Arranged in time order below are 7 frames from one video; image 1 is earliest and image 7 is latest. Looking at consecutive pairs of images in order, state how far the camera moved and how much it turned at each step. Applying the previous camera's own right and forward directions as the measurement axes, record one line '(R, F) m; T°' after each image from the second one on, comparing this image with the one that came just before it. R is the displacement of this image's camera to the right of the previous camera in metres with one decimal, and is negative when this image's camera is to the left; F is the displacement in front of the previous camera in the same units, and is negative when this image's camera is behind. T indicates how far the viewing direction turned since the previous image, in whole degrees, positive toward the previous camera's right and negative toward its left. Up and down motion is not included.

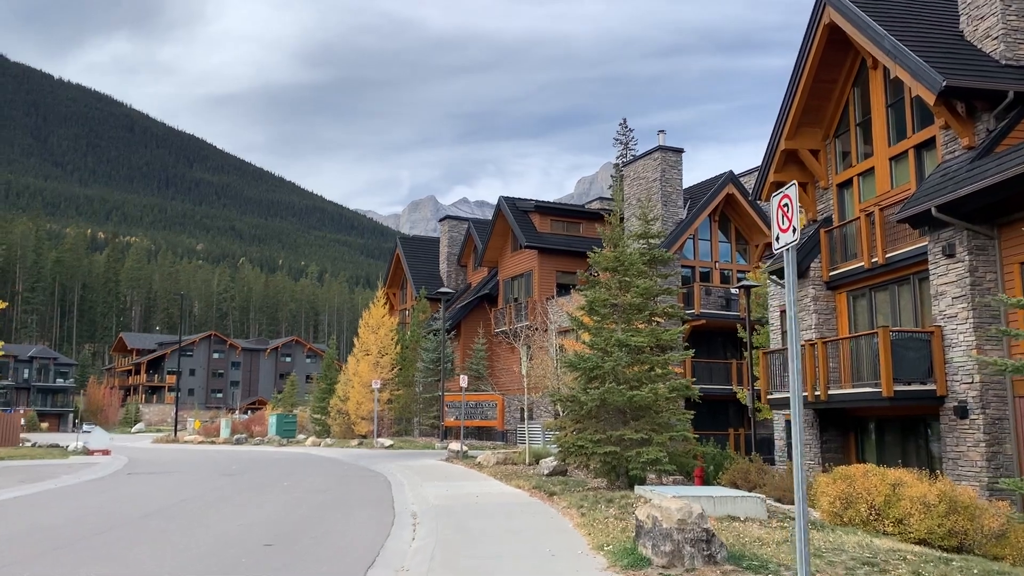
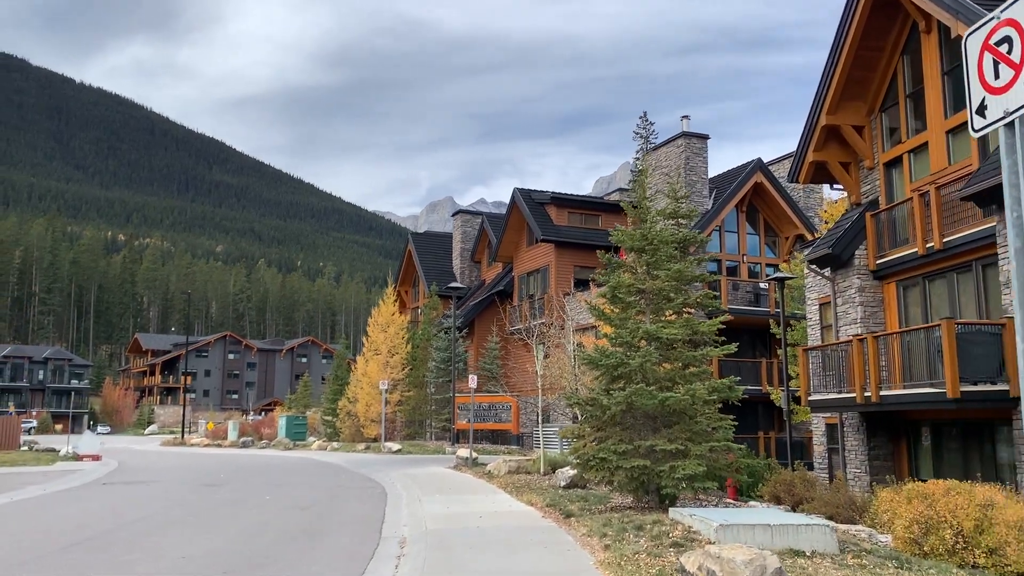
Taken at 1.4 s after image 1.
(+0.1, +1.9) m; -1°
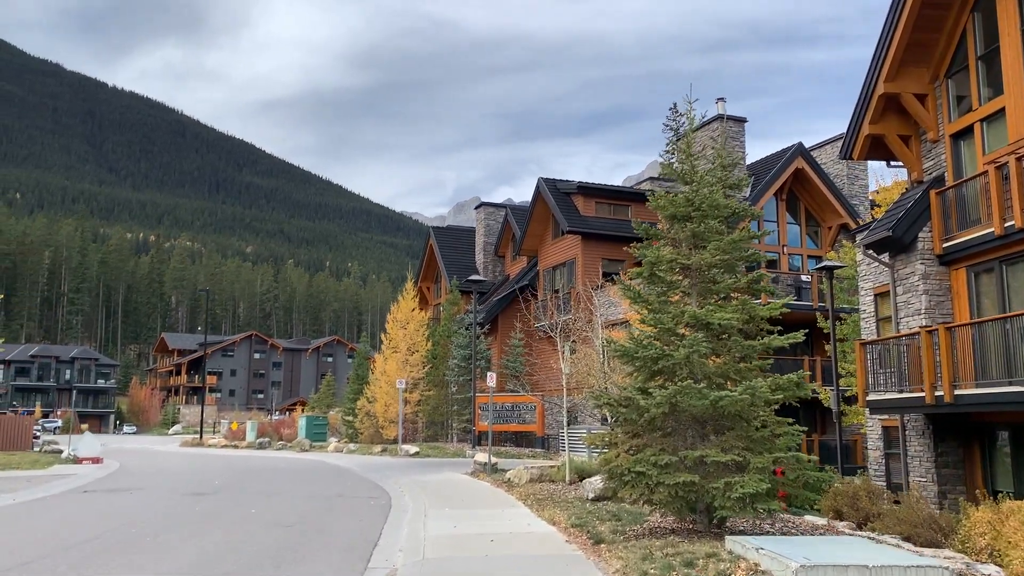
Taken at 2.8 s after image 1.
(+0.1, +1.8) m; -2°
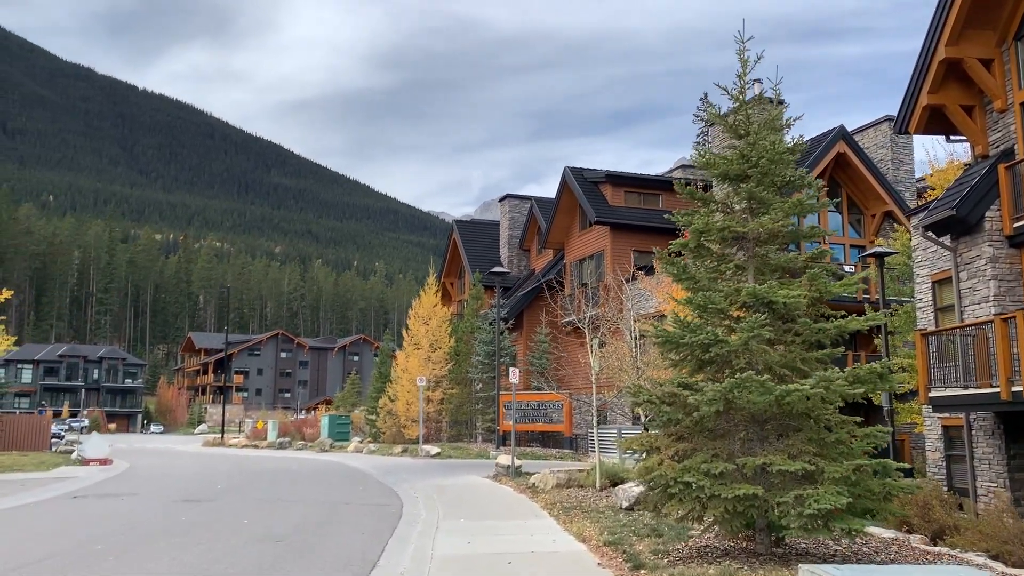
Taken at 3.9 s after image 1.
(+0.1, +1.4) m; -2°
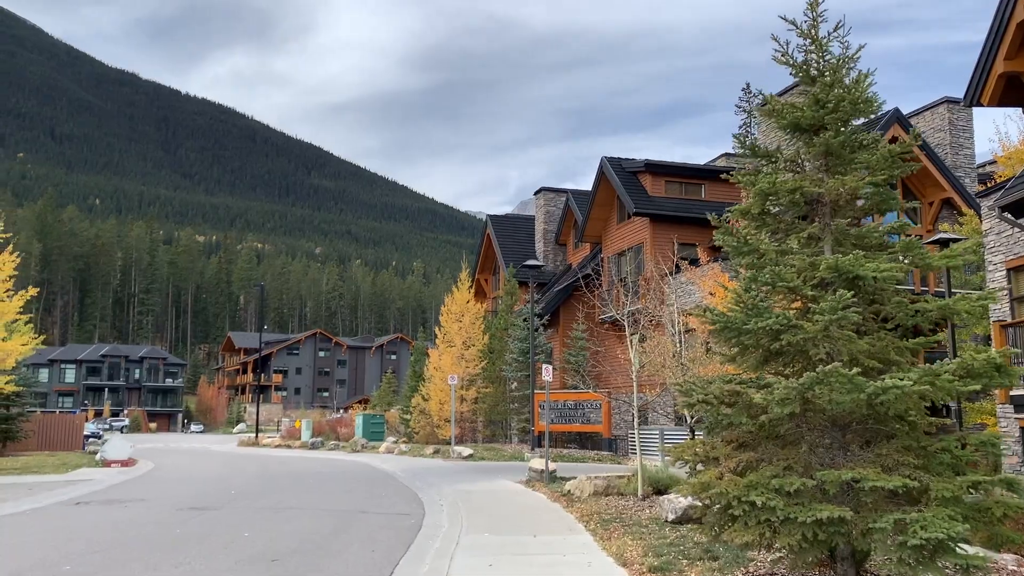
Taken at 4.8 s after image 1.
(+0.1, +1.2) m; -3°
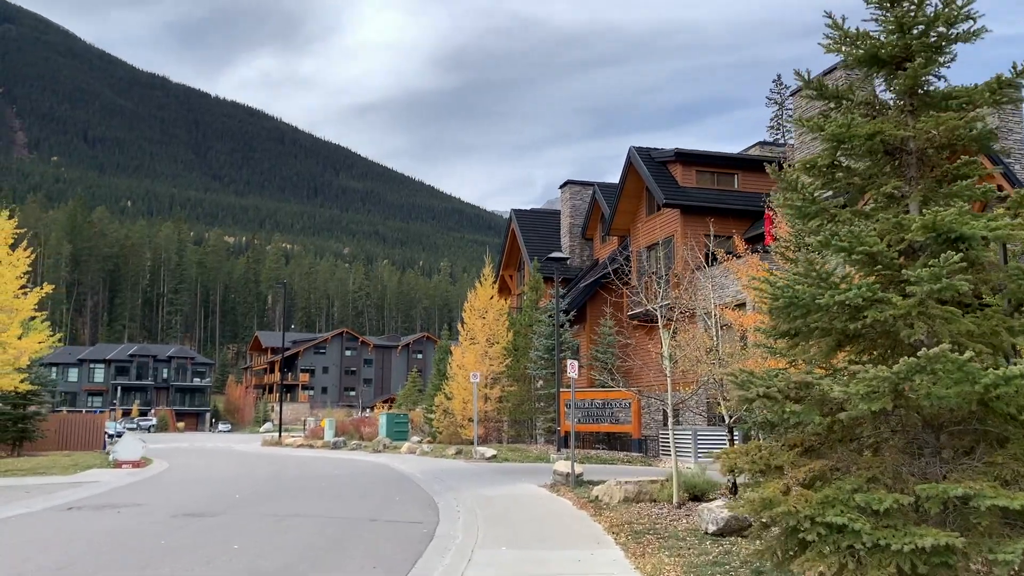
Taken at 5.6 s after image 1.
(+0.1, +1.1) m; -2°
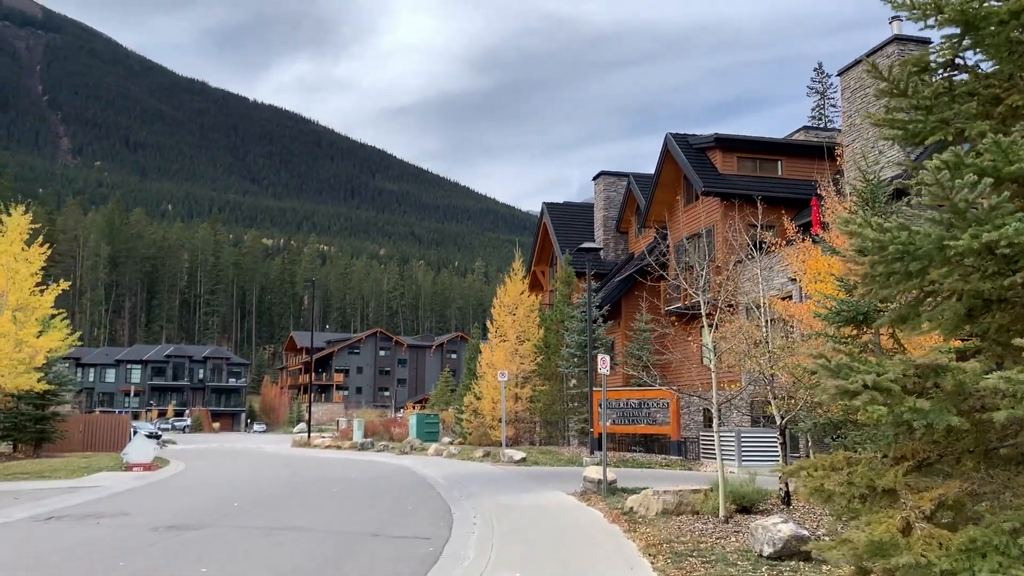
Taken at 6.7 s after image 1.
(+0.2, +1.4) m; -2°
